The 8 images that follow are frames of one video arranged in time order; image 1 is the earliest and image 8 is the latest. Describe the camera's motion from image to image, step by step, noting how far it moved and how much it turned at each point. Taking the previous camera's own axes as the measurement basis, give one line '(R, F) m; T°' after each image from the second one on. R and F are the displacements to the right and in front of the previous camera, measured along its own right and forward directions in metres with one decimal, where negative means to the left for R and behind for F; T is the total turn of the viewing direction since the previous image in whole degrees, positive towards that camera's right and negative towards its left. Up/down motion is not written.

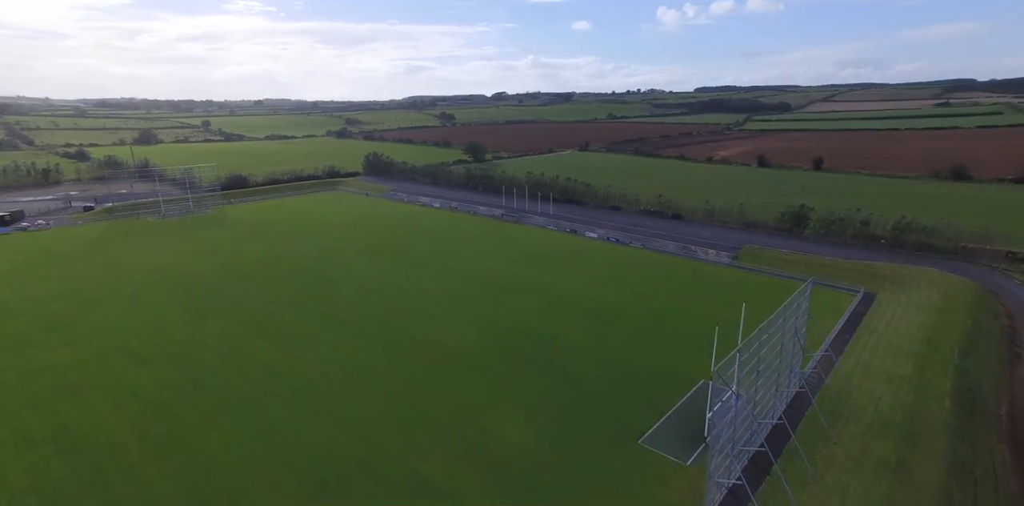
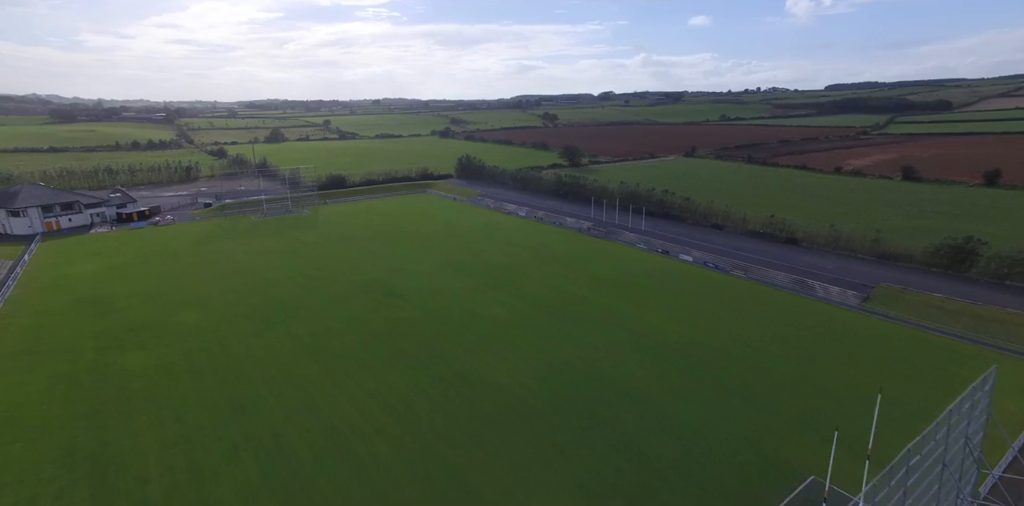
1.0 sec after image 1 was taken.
(+0.9, +2.3) m; -11°
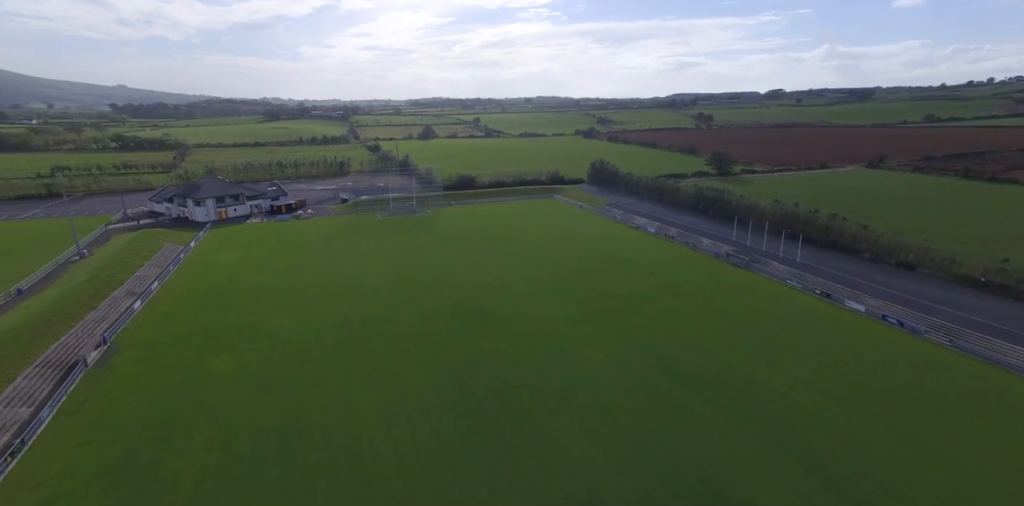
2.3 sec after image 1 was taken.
(+1.2, +3.2) m; -16°
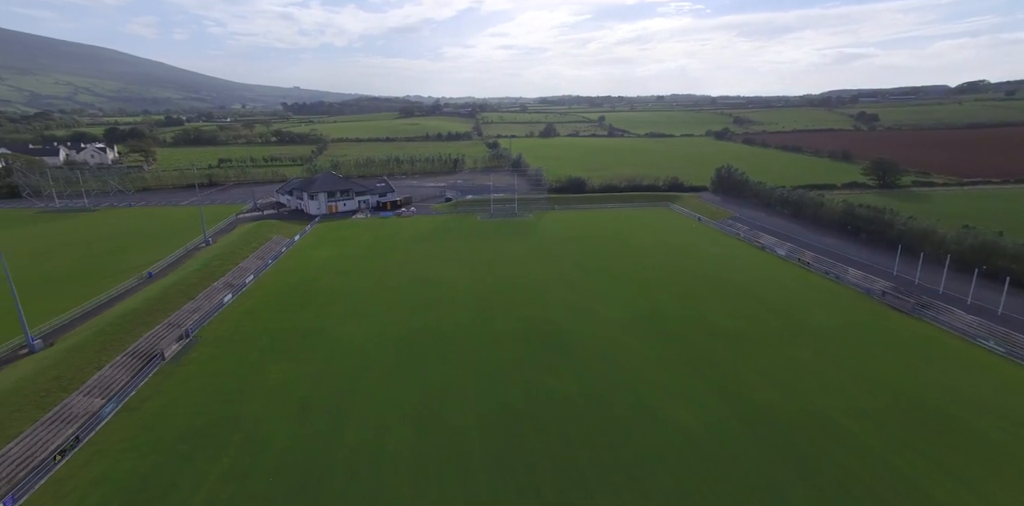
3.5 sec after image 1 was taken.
(+1.1, +2.9) m; -13°
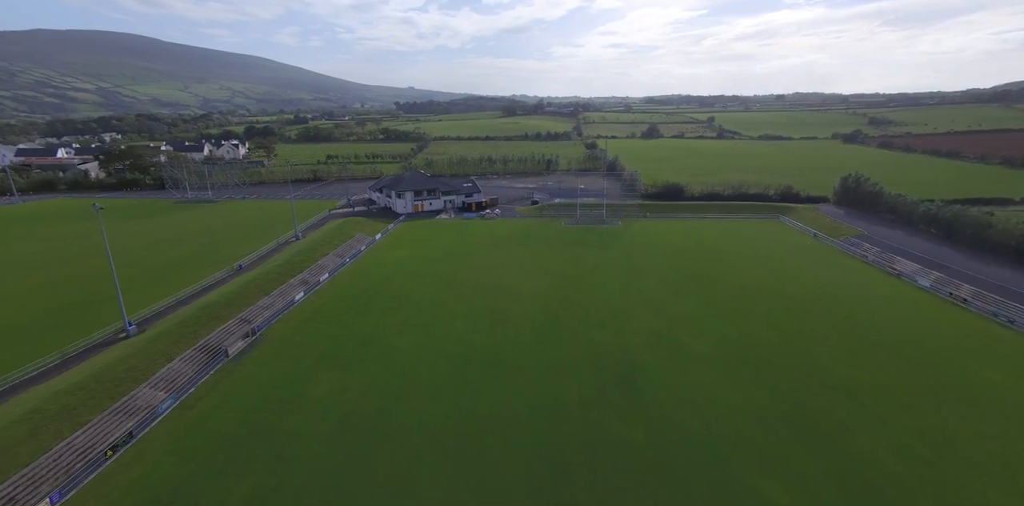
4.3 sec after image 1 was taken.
(+0.8, +2.0) m; -11°
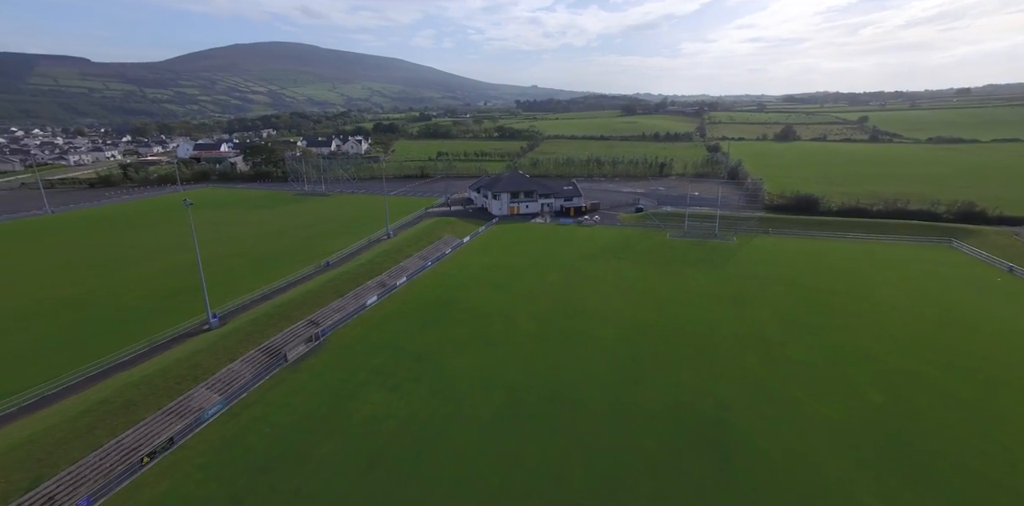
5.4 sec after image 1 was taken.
(+1.0, +2.5) m; -13°
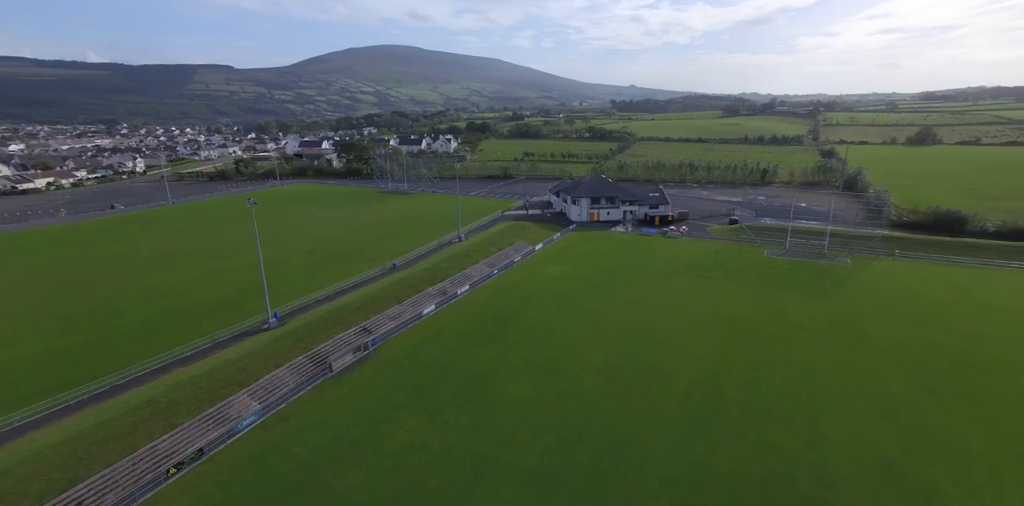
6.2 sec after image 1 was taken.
(+0.8, +1.9) m; -10°
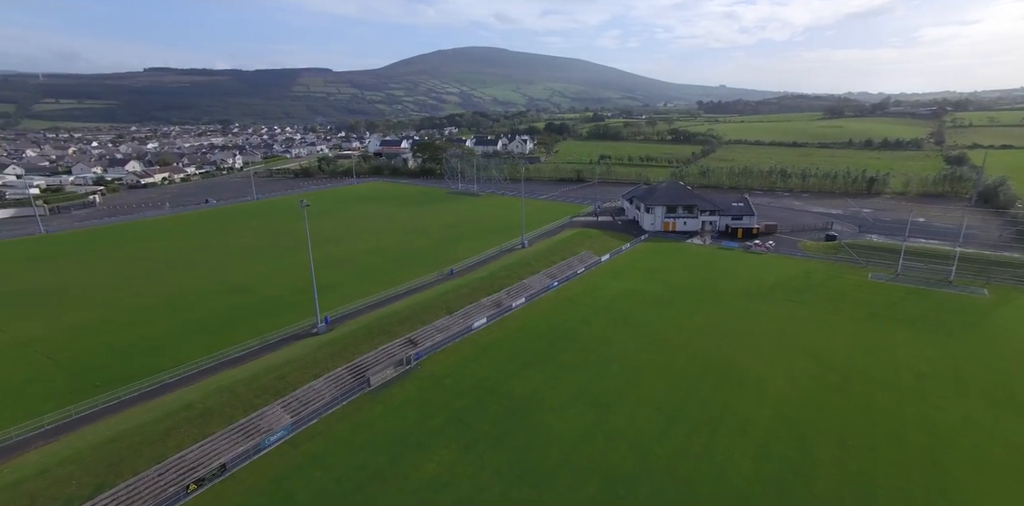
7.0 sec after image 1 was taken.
(+0.6, +1.6) m; -9°
